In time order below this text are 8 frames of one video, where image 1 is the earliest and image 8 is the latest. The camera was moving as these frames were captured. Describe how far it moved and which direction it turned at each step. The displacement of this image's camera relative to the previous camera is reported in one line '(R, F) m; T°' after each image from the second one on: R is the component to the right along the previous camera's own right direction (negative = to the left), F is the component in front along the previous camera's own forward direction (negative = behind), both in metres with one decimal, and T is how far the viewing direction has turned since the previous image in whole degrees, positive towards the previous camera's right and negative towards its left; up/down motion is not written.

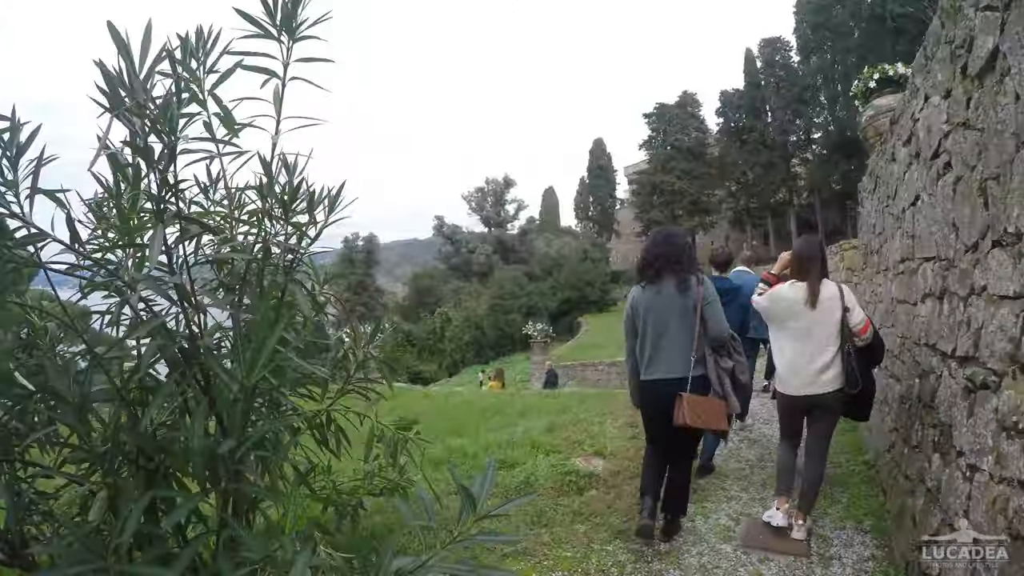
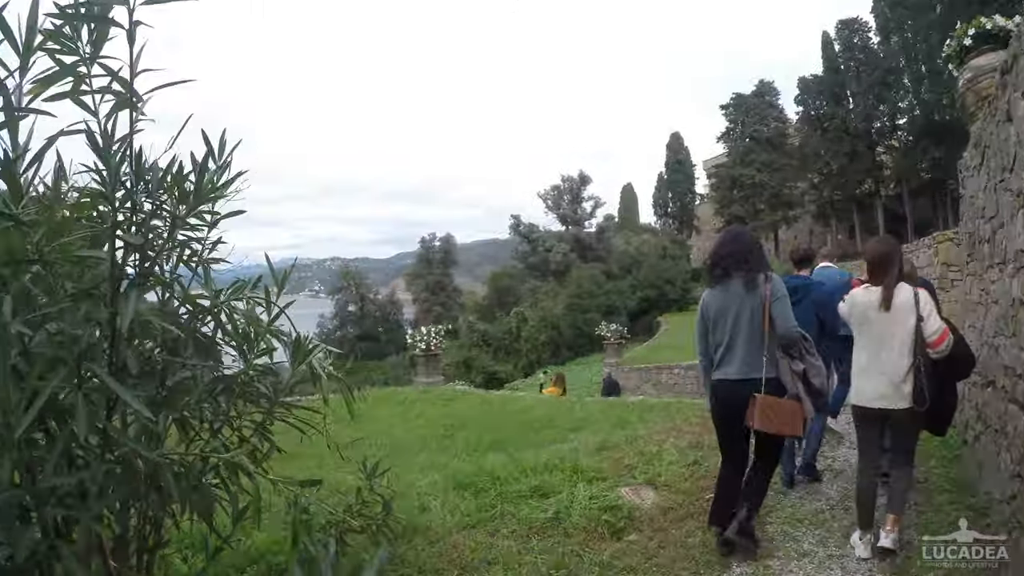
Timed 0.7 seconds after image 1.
(+0.2, +0.4) m; -7°
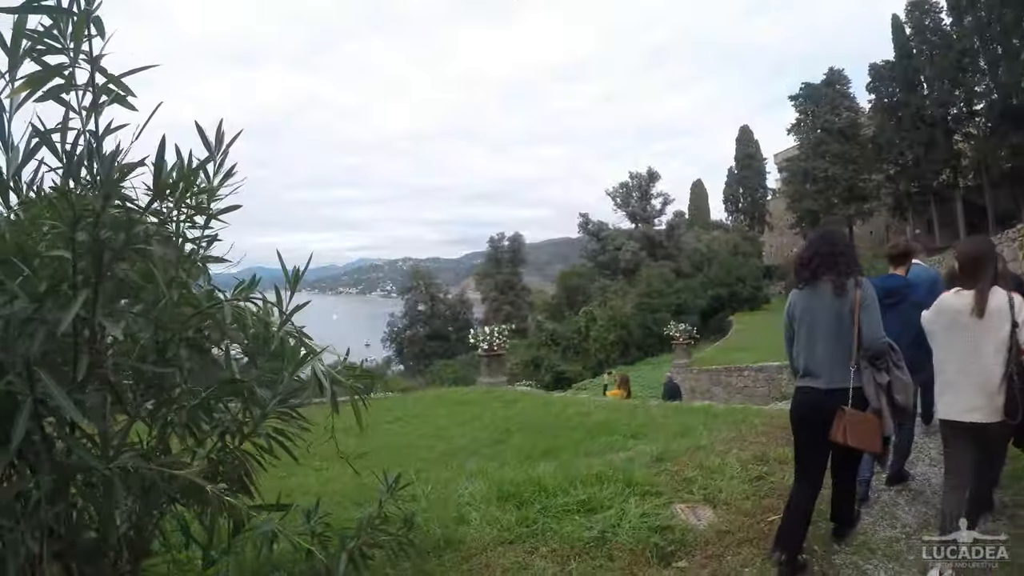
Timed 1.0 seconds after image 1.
(+0.1, +0.1) m; -6°
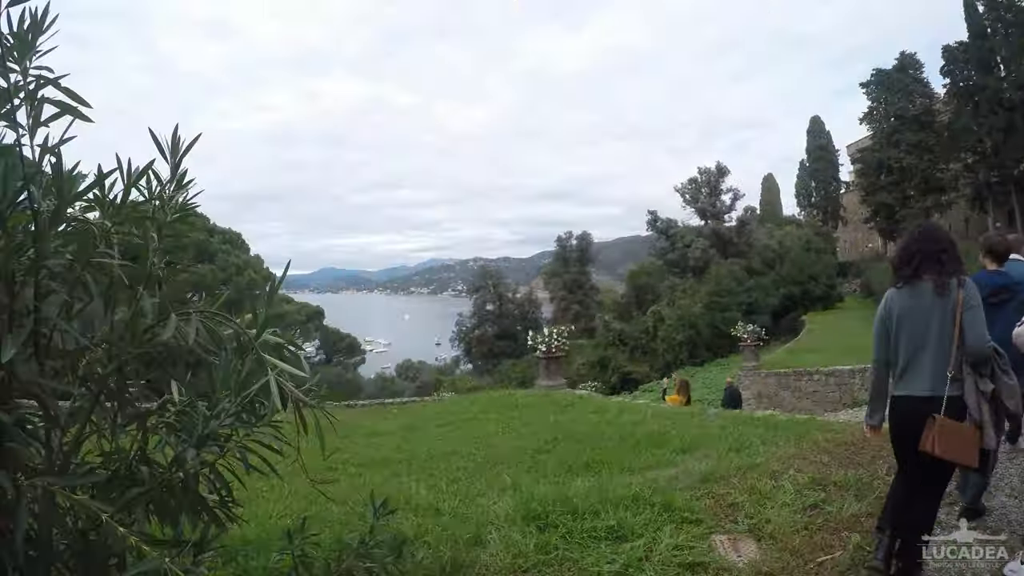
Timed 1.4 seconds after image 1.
(+0.2, +0.2) m; -6°
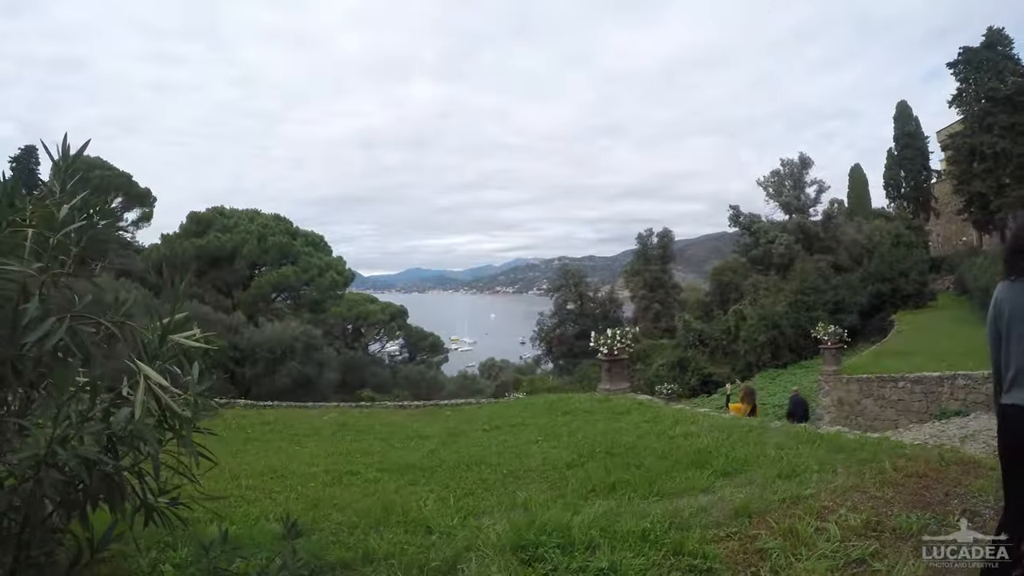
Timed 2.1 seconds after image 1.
(+0.3, +0.4) m; -6°
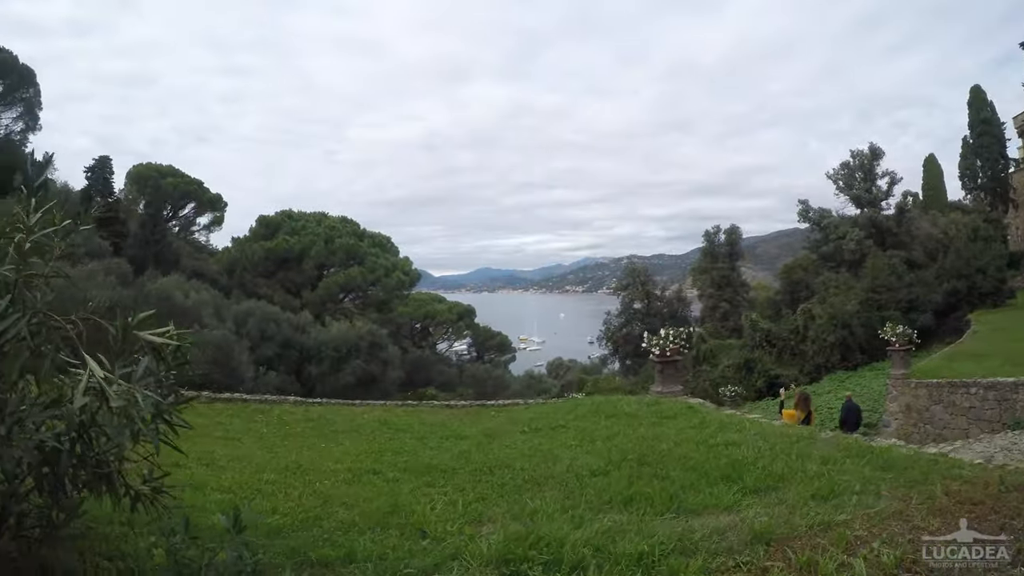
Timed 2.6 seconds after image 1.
(+0.3, +0.2) m; -5°
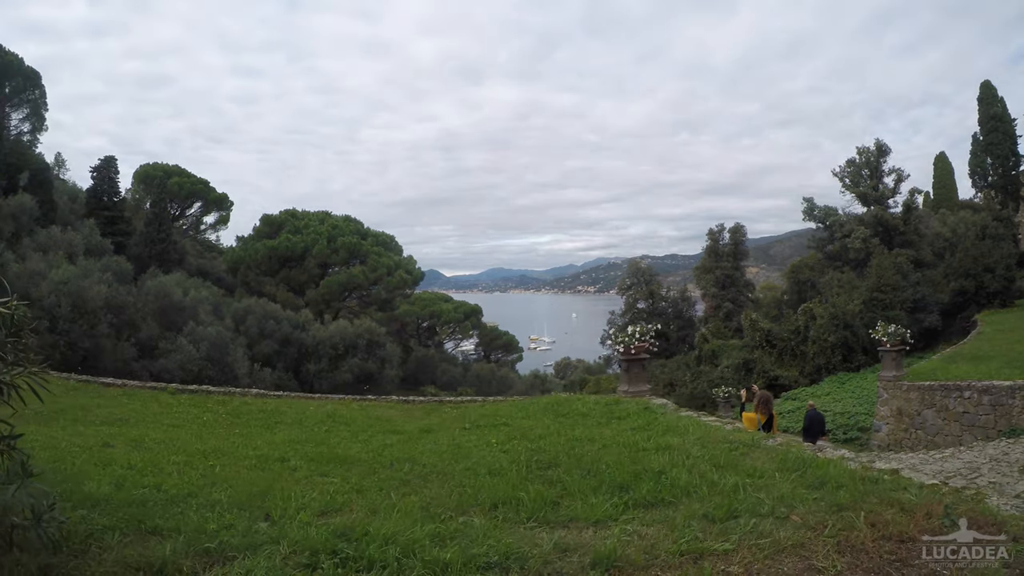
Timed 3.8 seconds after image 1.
(+0.7, +0.6) m; -1°
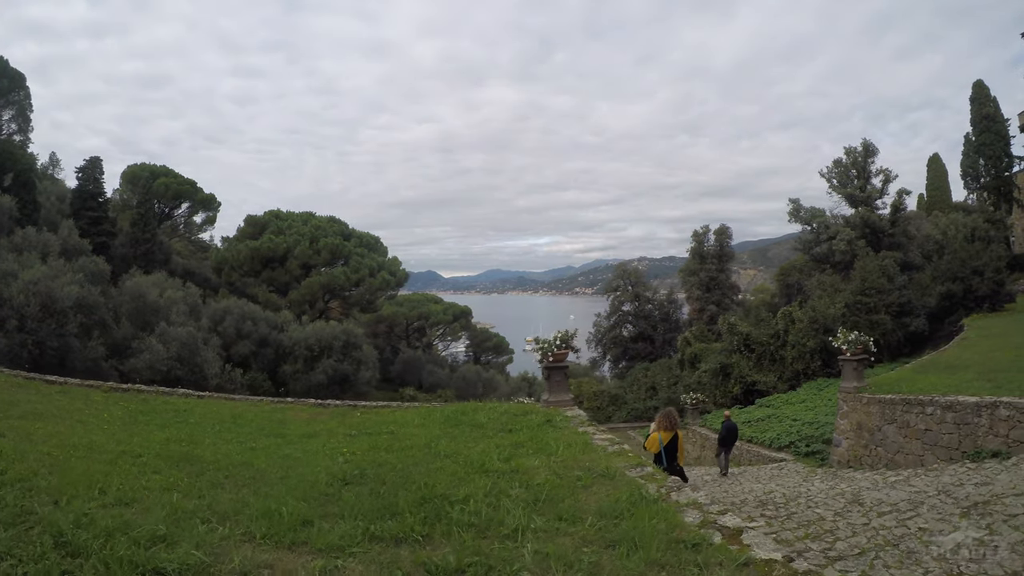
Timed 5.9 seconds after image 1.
(+1.2, +0.9) m; 0°
